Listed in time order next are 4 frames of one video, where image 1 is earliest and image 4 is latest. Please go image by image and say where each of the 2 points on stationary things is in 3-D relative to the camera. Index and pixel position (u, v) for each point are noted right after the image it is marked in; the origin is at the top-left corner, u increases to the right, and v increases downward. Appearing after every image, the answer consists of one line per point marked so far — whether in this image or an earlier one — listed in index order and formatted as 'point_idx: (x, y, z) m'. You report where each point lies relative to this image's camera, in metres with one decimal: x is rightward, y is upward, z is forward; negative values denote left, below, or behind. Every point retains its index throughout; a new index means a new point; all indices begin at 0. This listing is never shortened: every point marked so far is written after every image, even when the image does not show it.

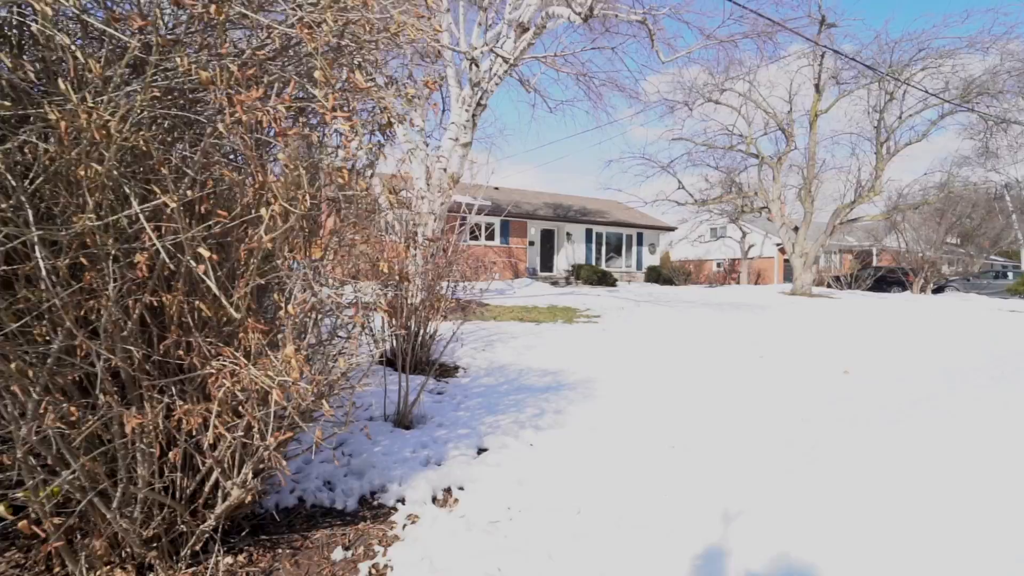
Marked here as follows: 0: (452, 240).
0: (-1.0, +0.5, +6.1) m
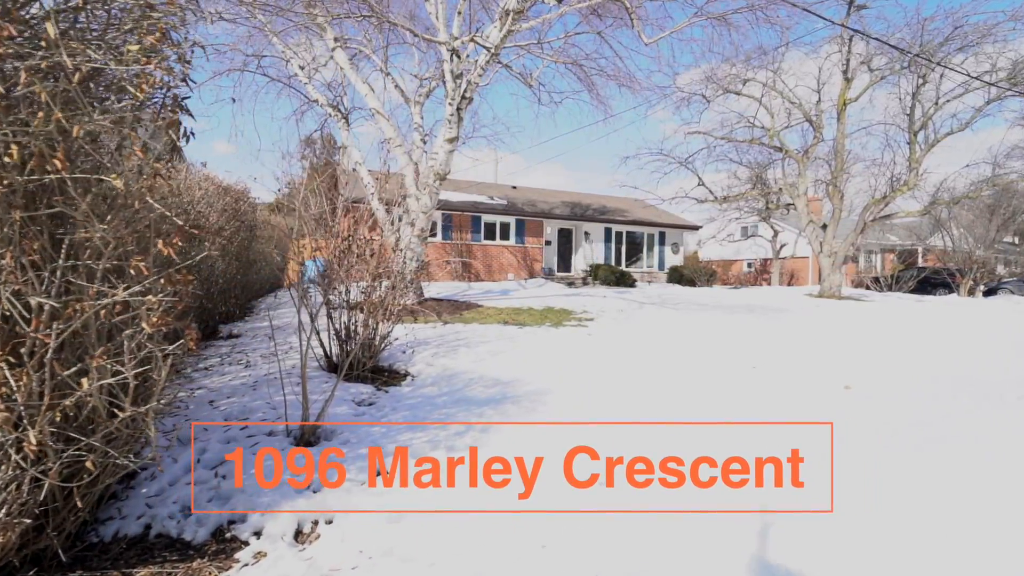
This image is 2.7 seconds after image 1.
0: (-1.4, +0.5, +5.7) m
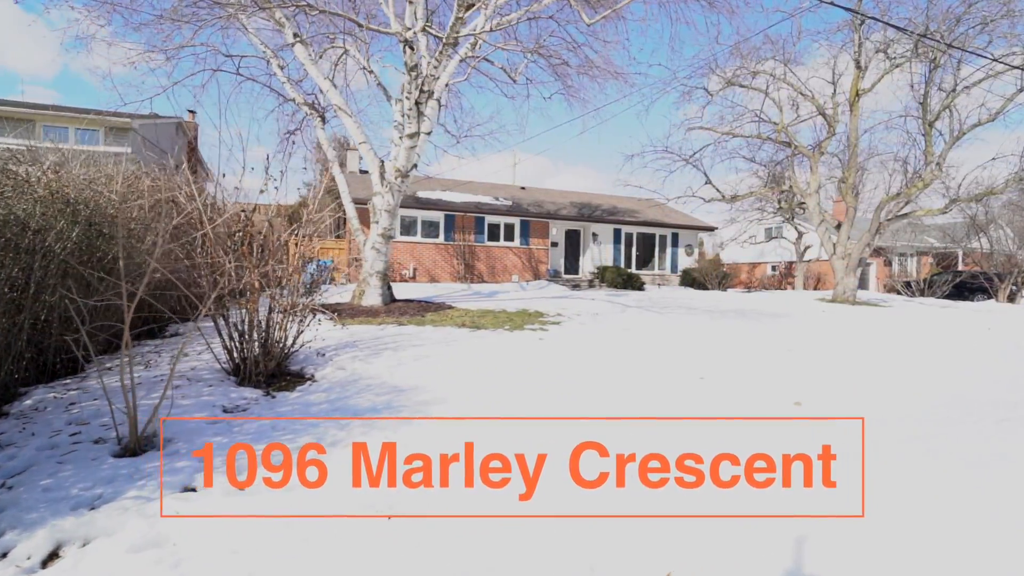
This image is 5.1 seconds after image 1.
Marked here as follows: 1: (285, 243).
0: (-2.2, +0.5, +5.4) m
1: (-2.2, +0.4, +5.6) m
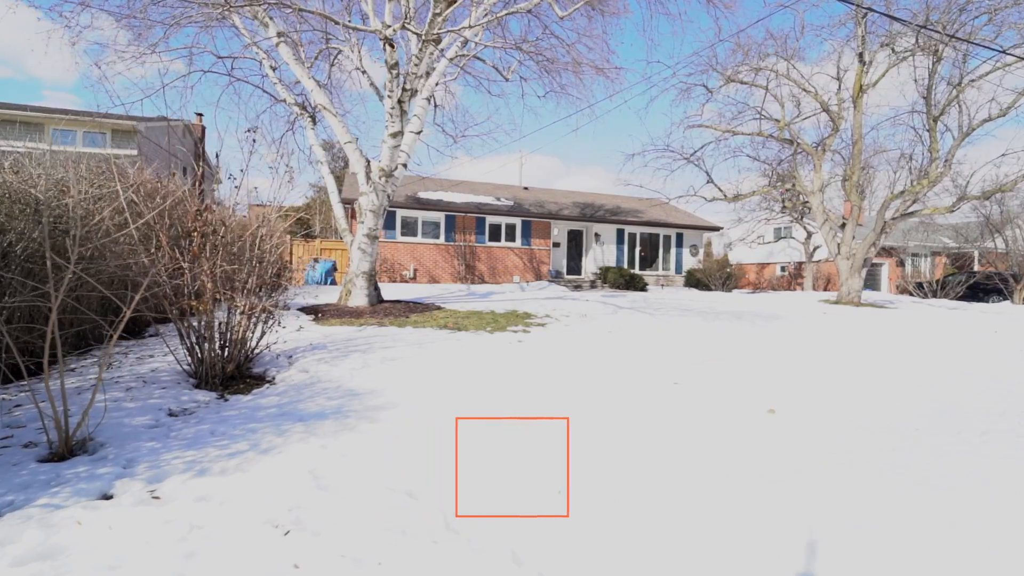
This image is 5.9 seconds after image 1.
0: (-2.5, +0.5, +5.3) m
1: (-2.5, +0.4, +5.5) m
